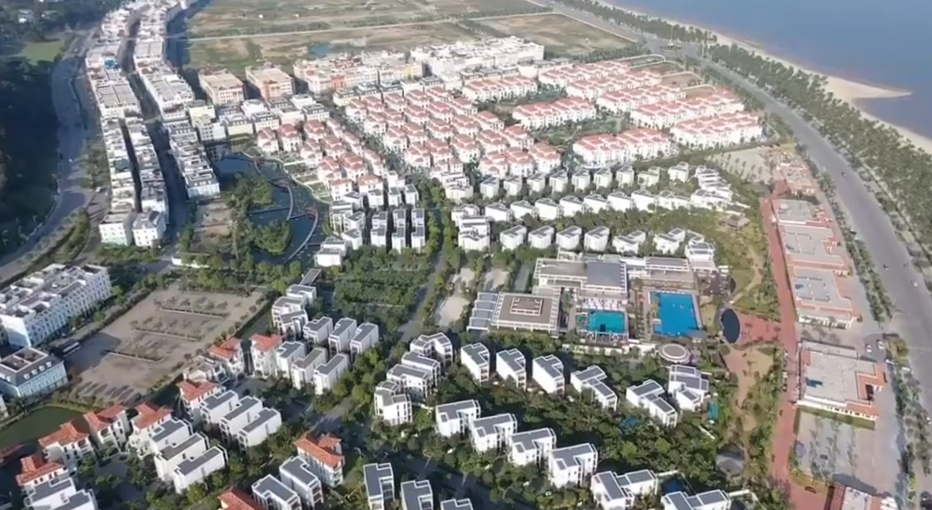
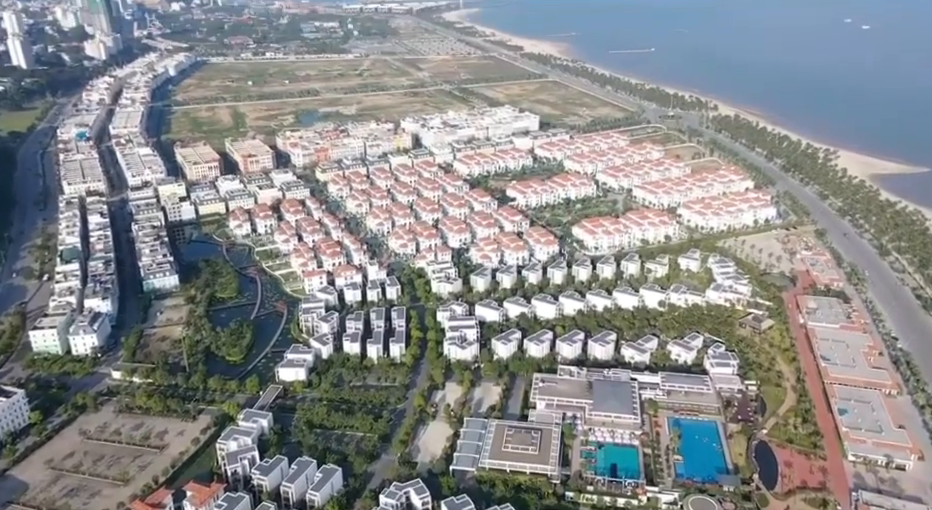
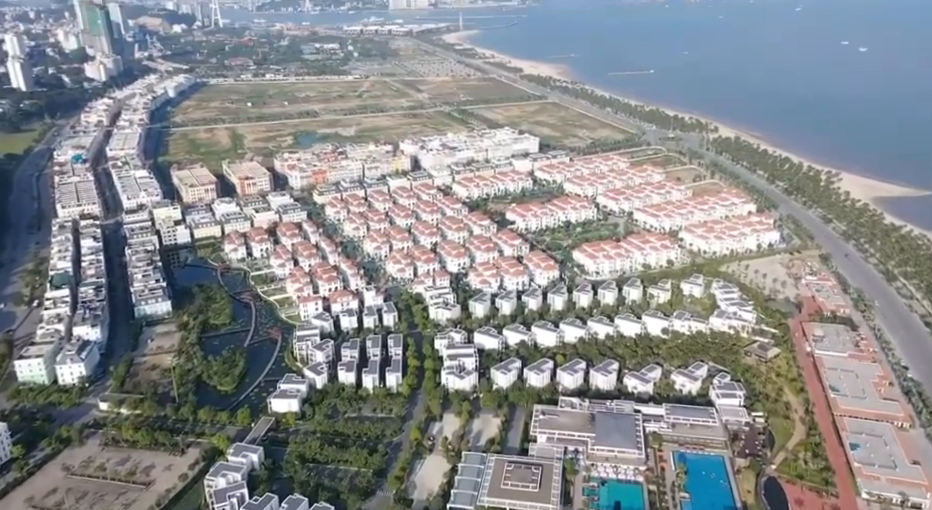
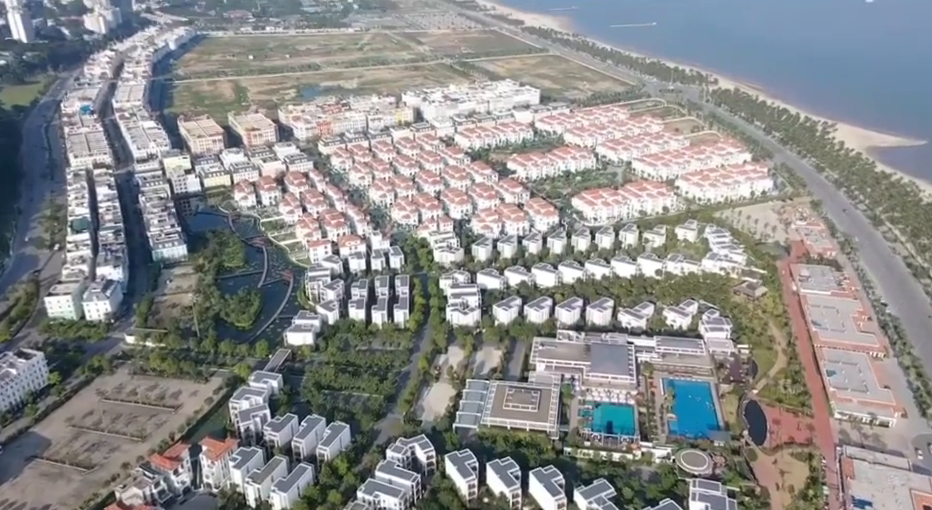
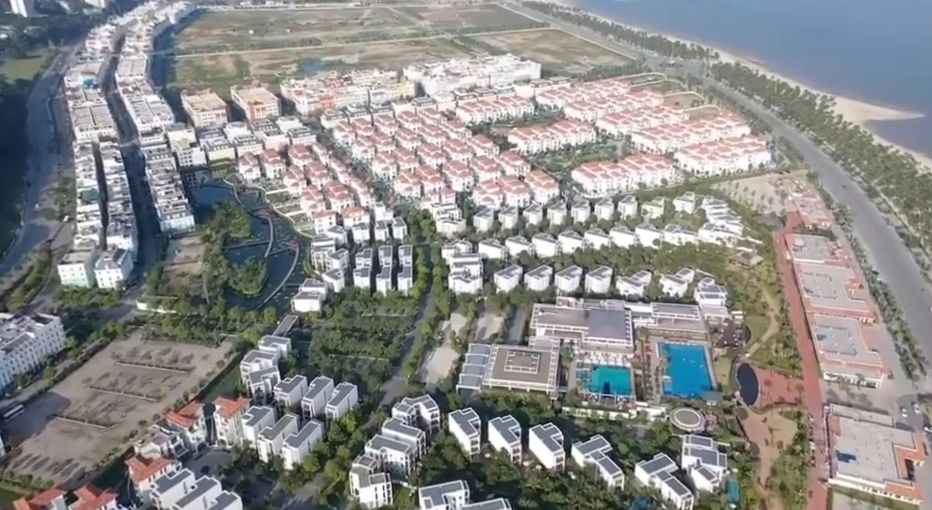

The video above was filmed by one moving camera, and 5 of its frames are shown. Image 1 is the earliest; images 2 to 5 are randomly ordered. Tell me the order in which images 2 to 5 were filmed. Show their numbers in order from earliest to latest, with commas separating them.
5, 4, 2, 3
